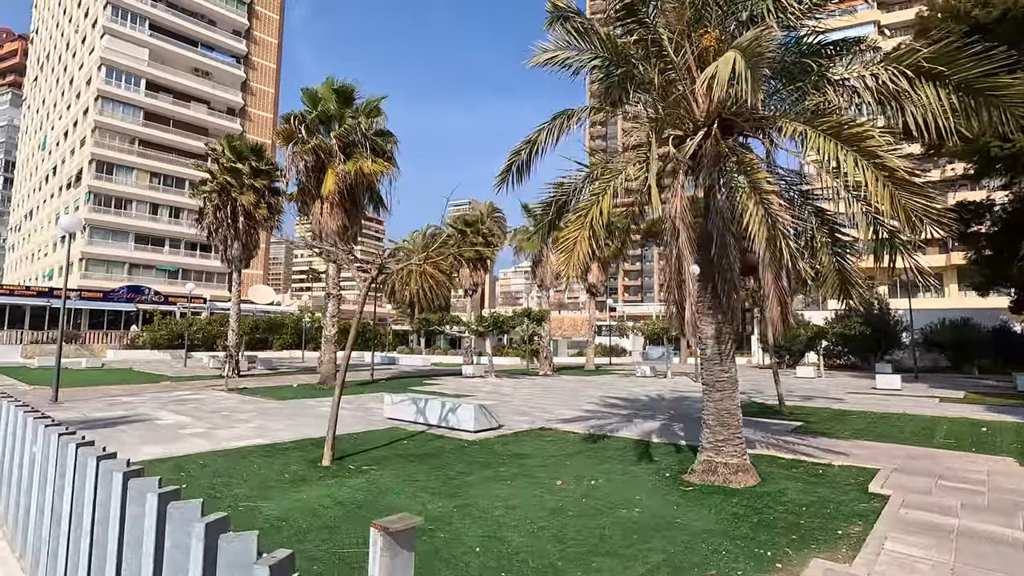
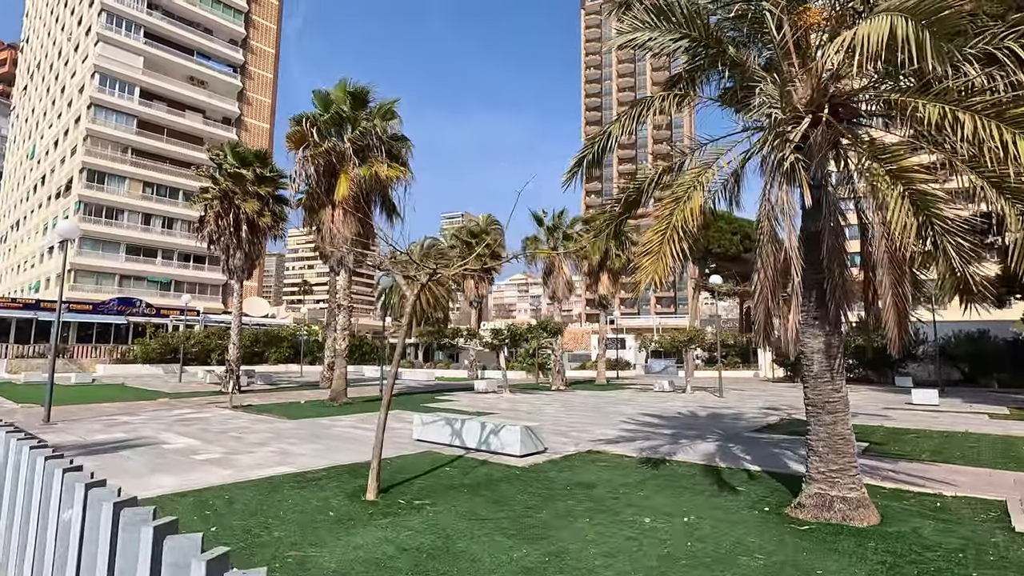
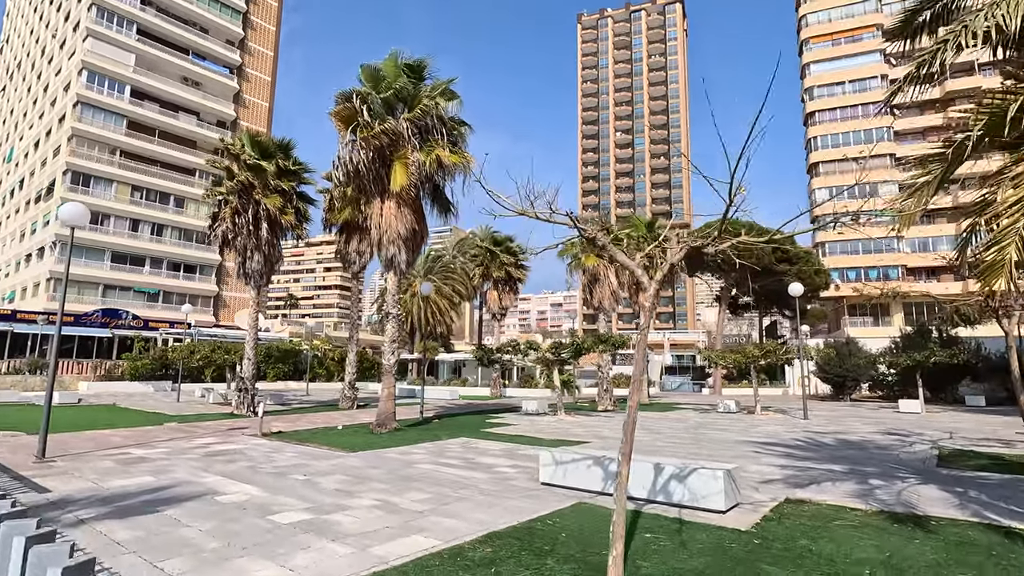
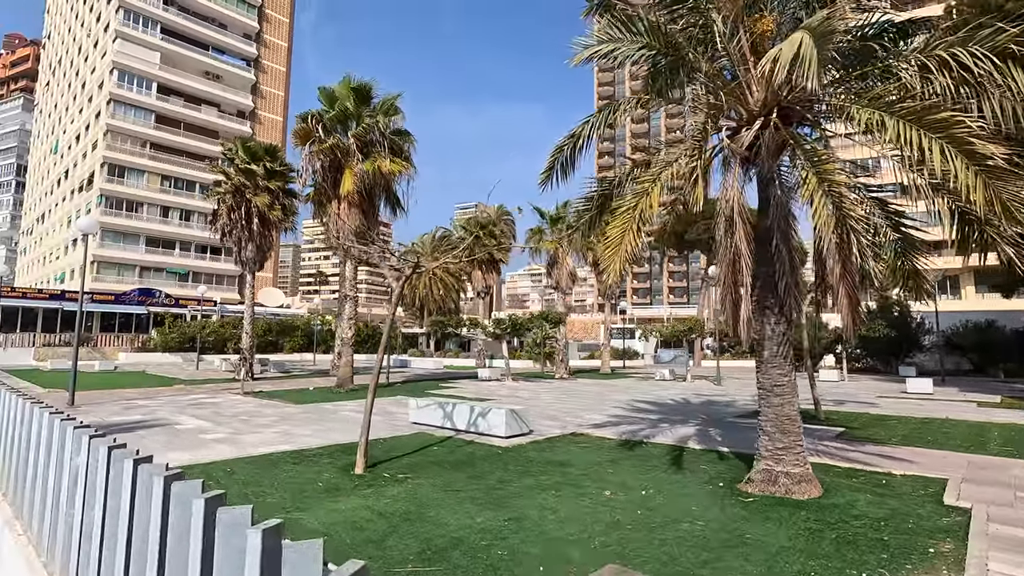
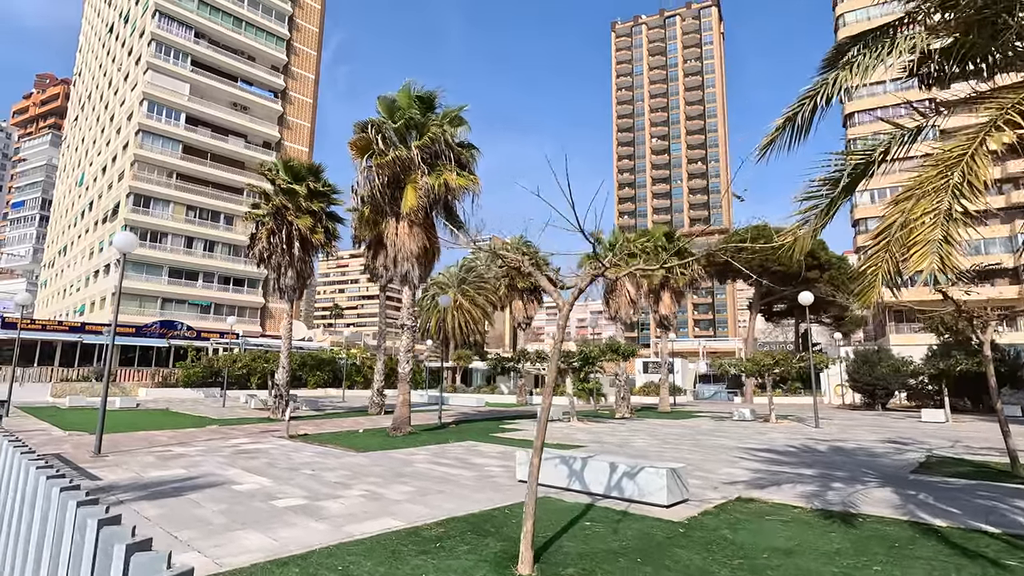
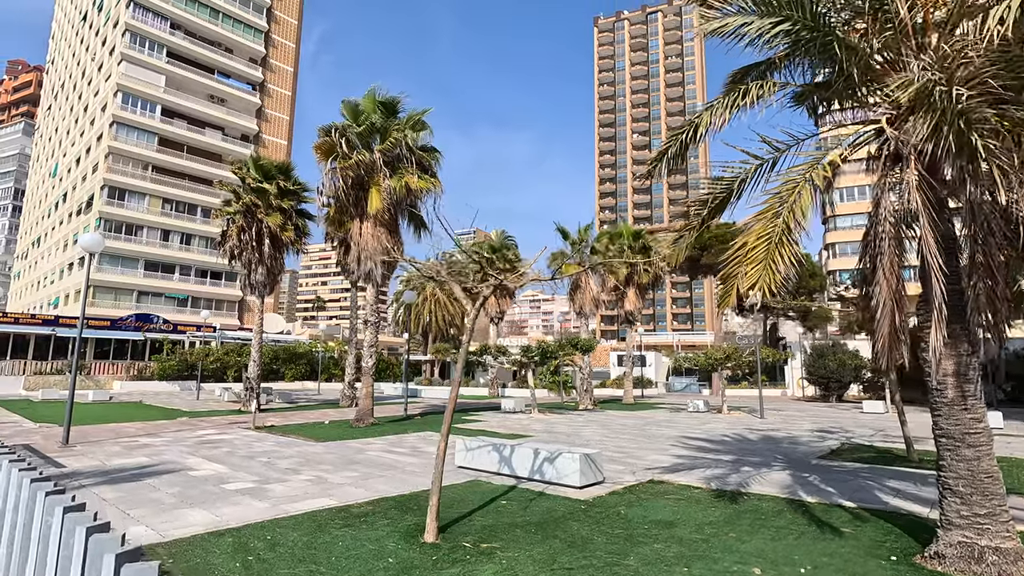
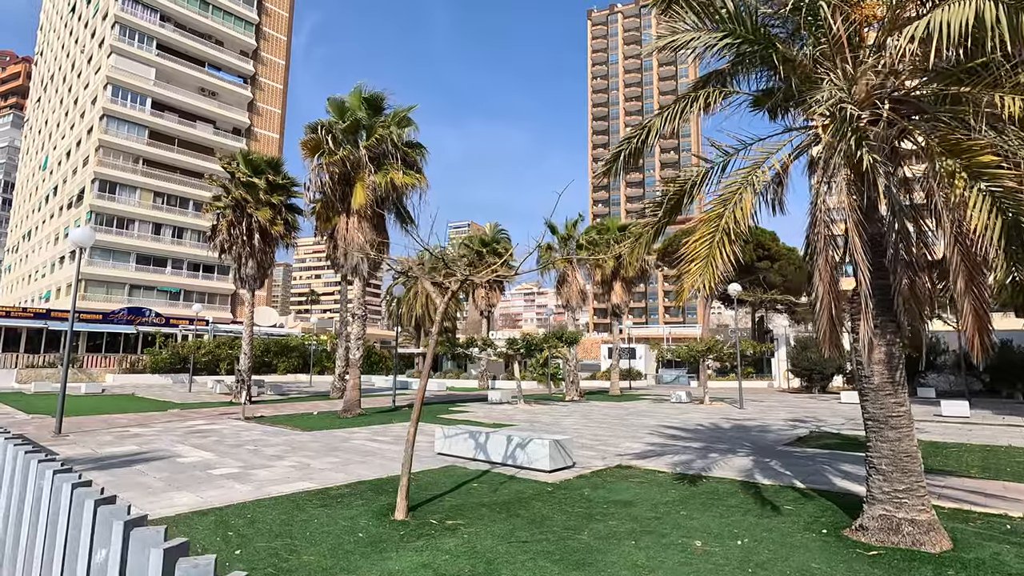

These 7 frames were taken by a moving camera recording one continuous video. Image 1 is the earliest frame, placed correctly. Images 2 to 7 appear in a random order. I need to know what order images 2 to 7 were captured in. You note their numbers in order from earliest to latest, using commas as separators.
4, 2, 7, 6, 5, 3
